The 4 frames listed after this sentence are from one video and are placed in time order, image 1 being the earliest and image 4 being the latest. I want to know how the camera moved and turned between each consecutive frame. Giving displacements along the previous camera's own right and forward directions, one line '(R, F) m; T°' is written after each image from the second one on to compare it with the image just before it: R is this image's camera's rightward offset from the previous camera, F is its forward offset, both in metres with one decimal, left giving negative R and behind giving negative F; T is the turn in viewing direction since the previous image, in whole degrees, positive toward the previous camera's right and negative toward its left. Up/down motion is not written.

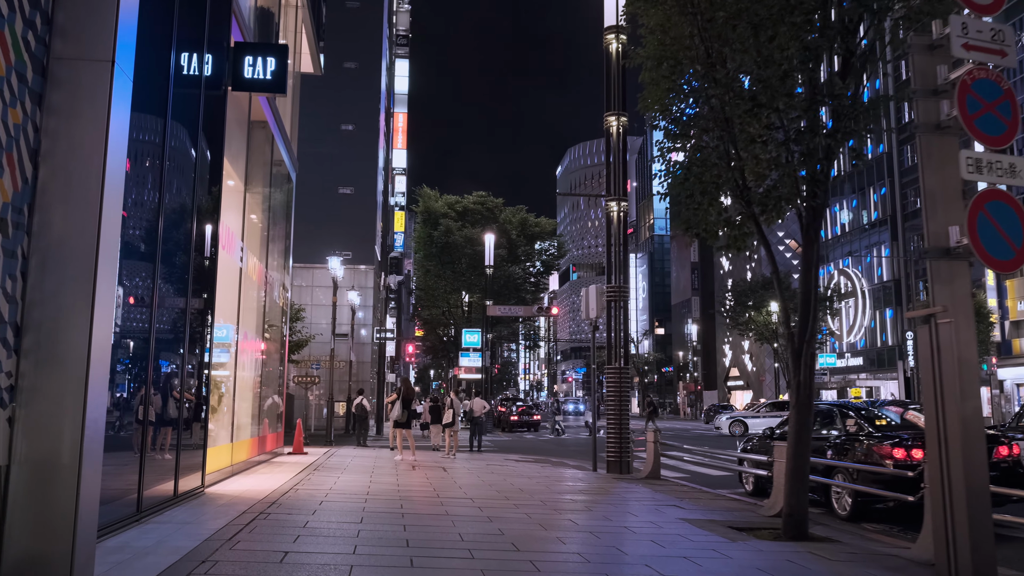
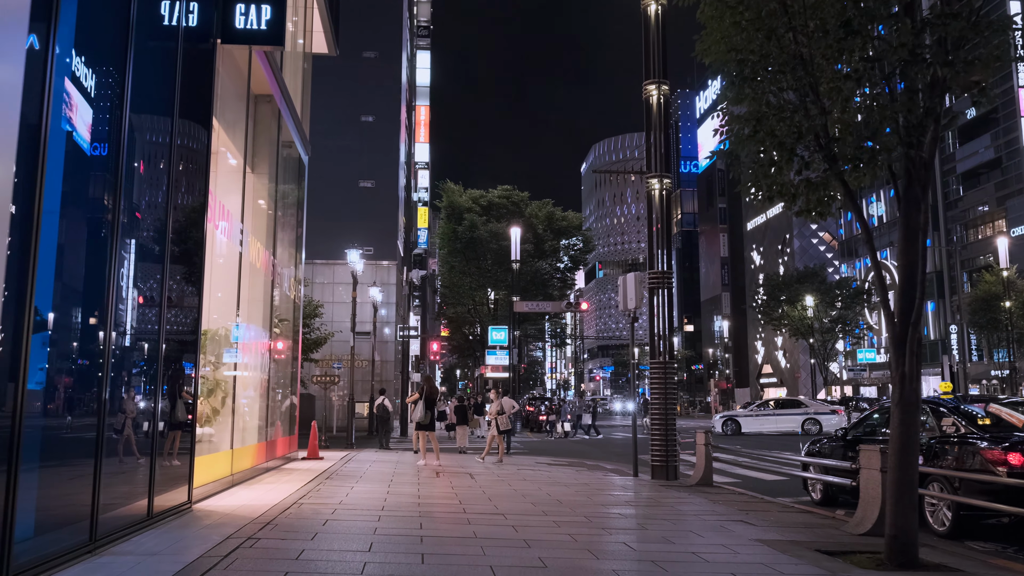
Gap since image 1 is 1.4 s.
(-0.1, +1.6) m; -2°
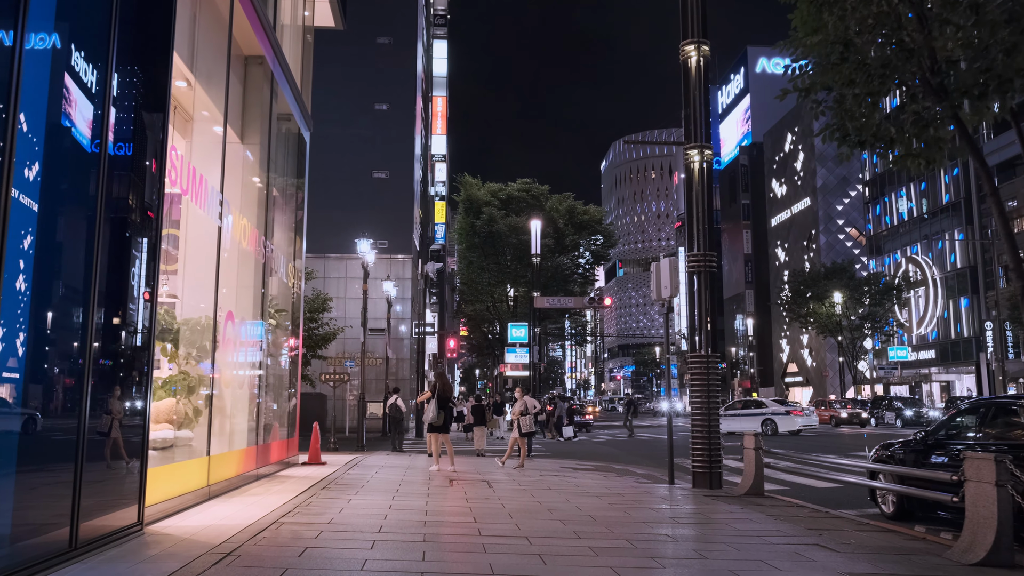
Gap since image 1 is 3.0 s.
(0.0, +1.7) m; -1°
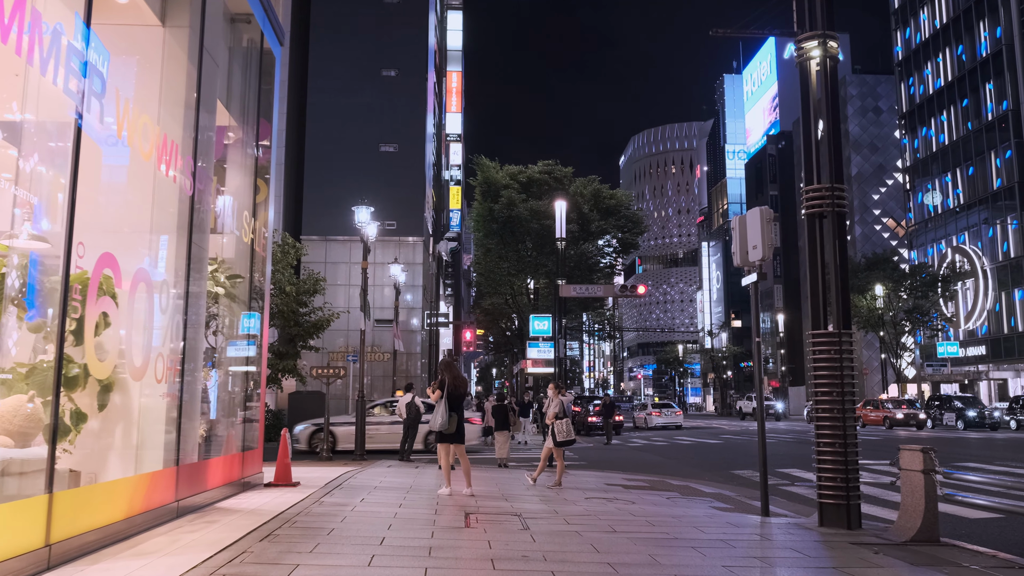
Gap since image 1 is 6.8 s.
(-0.3, +4.1) m; -1°
